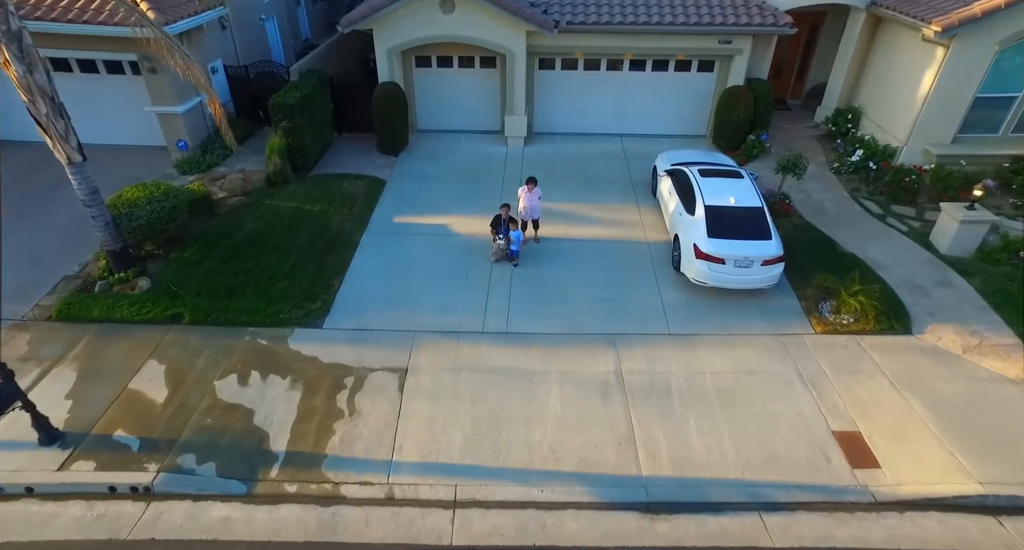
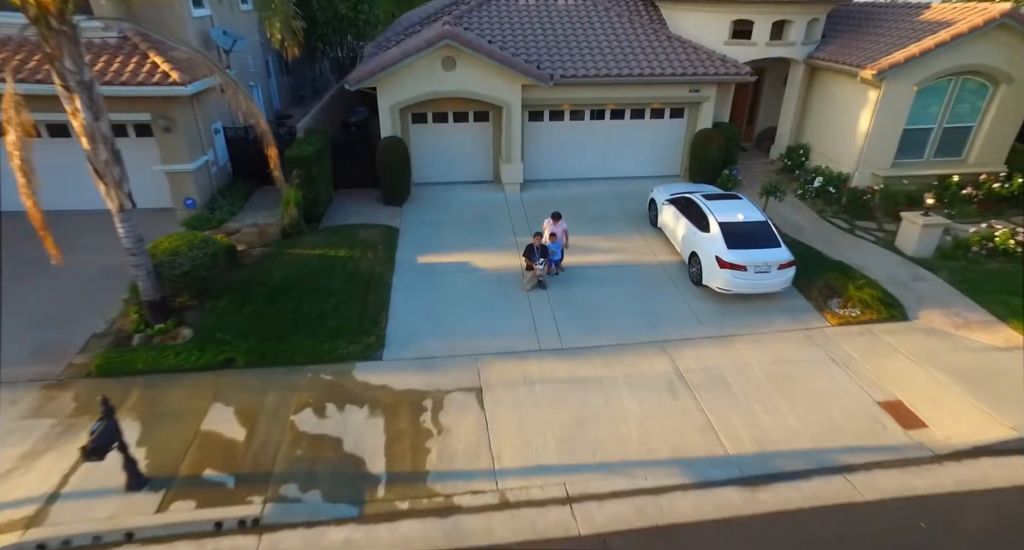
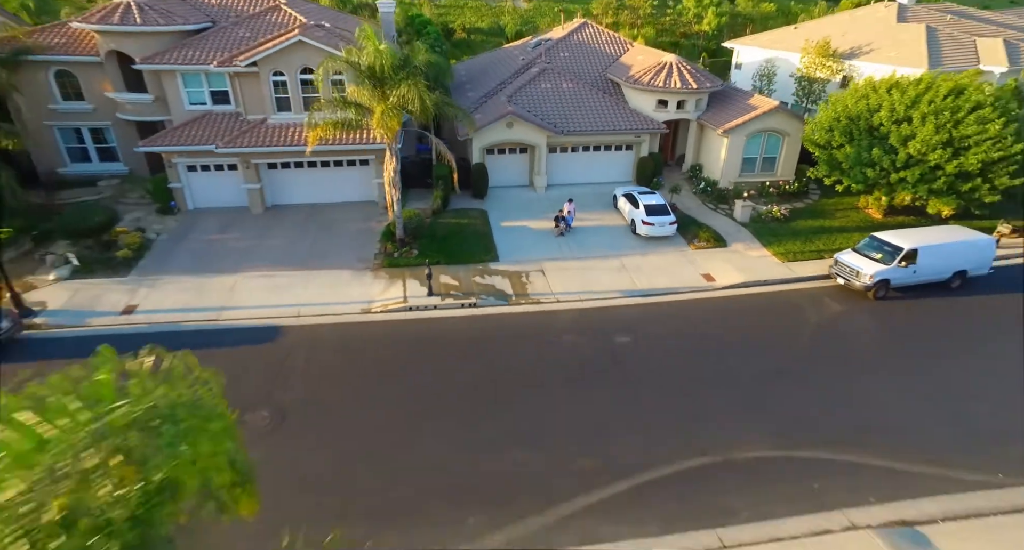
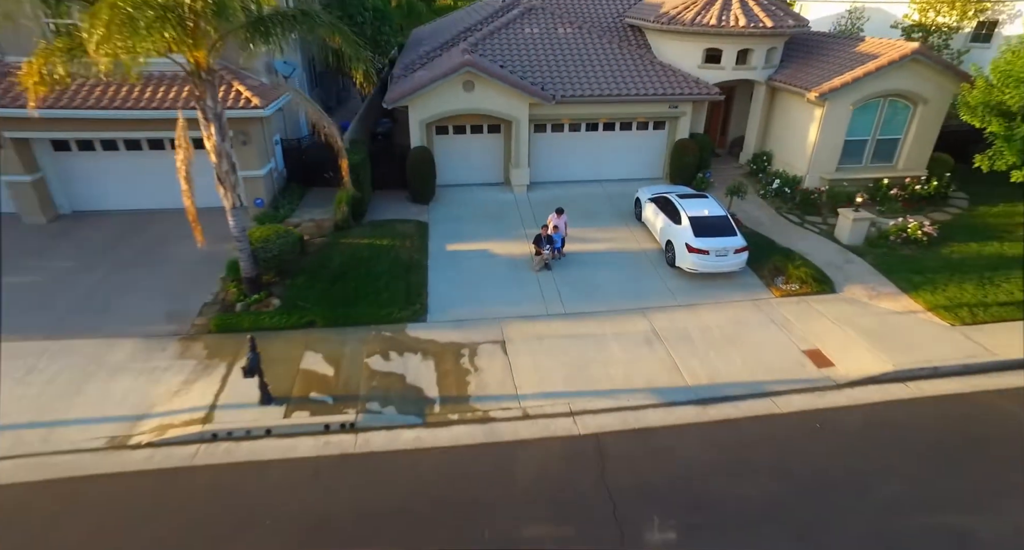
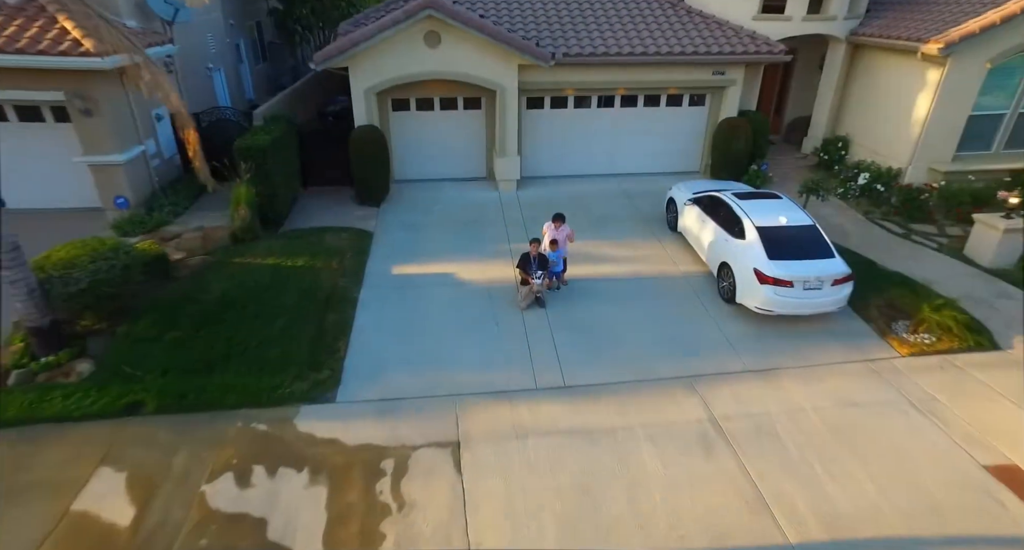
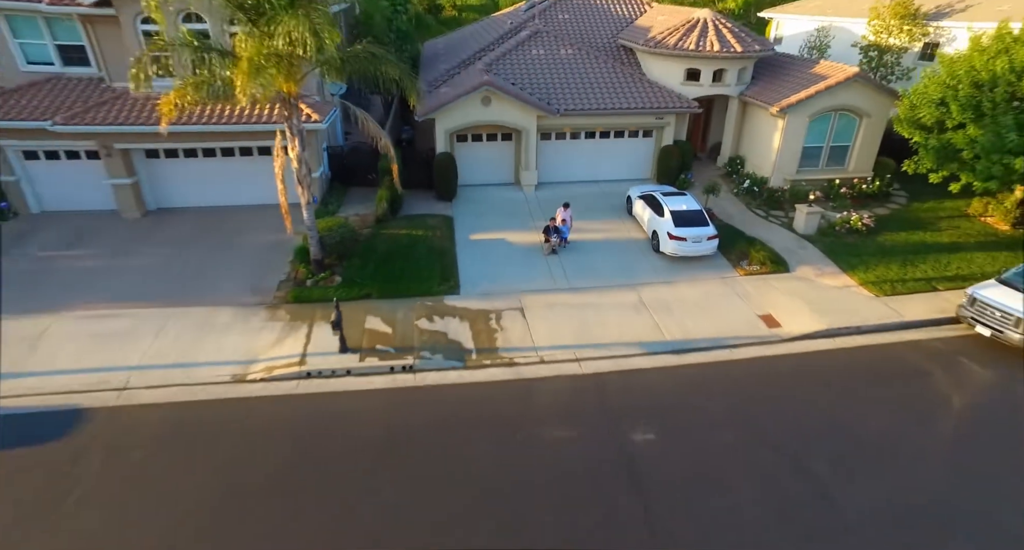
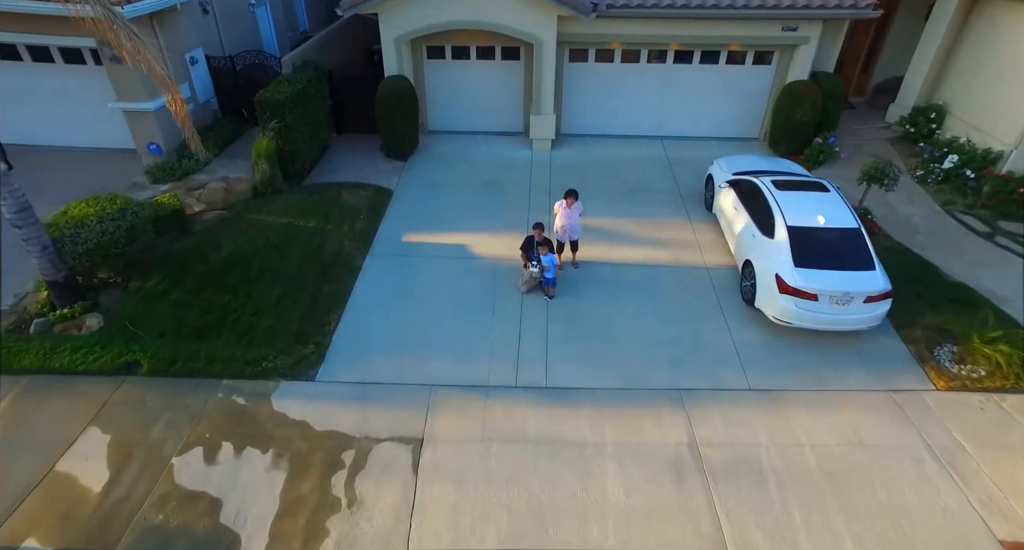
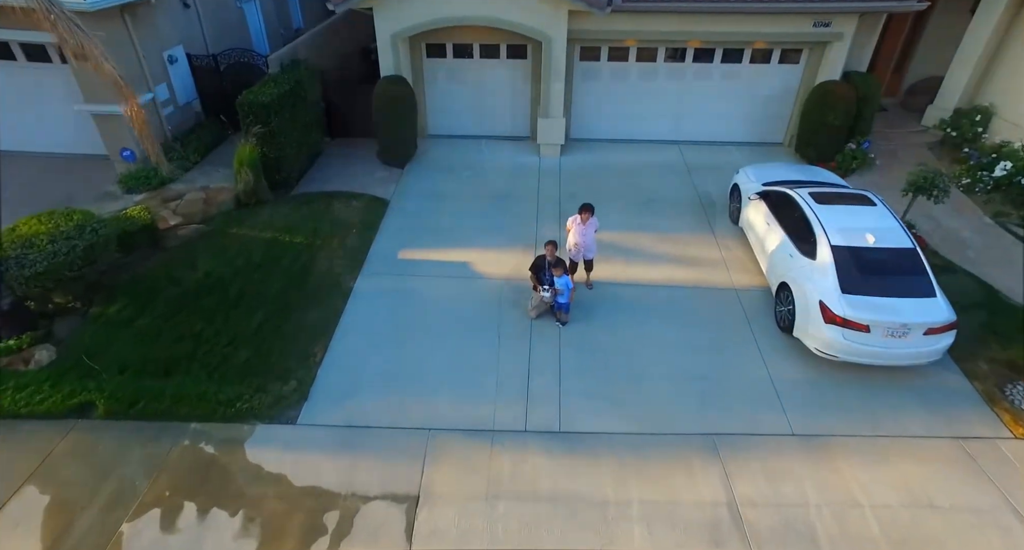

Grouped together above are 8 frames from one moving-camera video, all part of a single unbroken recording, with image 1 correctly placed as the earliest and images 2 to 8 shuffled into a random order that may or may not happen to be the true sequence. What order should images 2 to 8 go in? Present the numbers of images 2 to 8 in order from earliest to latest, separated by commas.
7, 8, 5, 2, 4, 6, 3
